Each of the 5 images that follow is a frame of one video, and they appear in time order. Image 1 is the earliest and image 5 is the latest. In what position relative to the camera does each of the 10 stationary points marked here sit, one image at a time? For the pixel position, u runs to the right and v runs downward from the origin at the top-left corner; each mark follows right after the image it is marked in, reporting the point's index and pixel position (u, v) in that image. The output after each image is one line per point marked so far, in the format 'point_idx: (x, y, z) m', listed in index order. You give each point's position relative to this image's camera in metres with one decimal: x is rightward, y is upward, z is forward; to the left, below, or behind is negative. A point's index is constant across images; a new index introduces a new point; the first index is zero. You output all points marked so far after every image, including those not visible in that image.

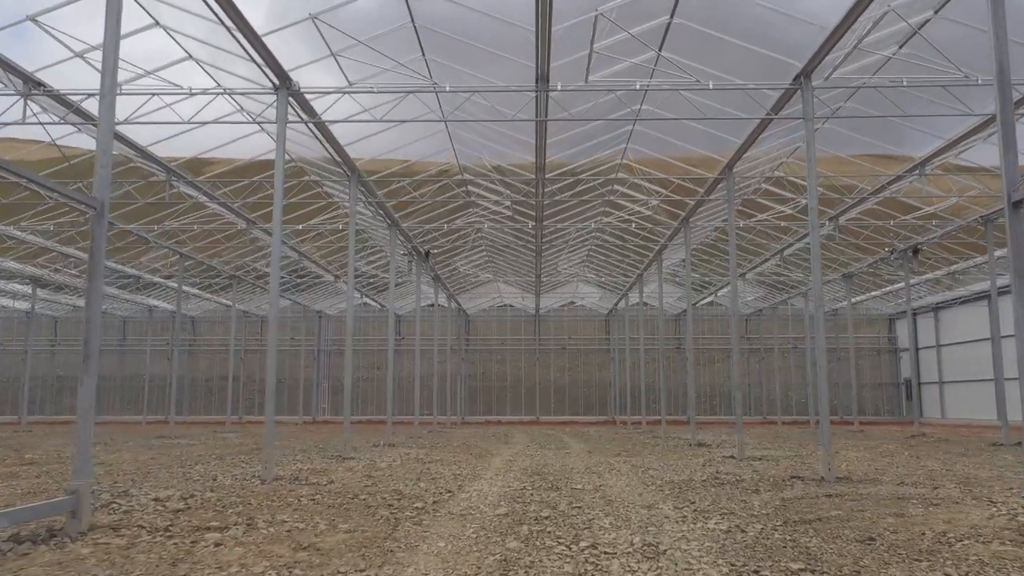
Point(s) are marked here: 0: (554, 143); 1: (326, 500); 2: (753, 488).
0: (+1.1, +3.7, +19.2) m
1: (-2.4, -2.8, +10.0) m
2: (+3.6, -3.0, +11.2) m
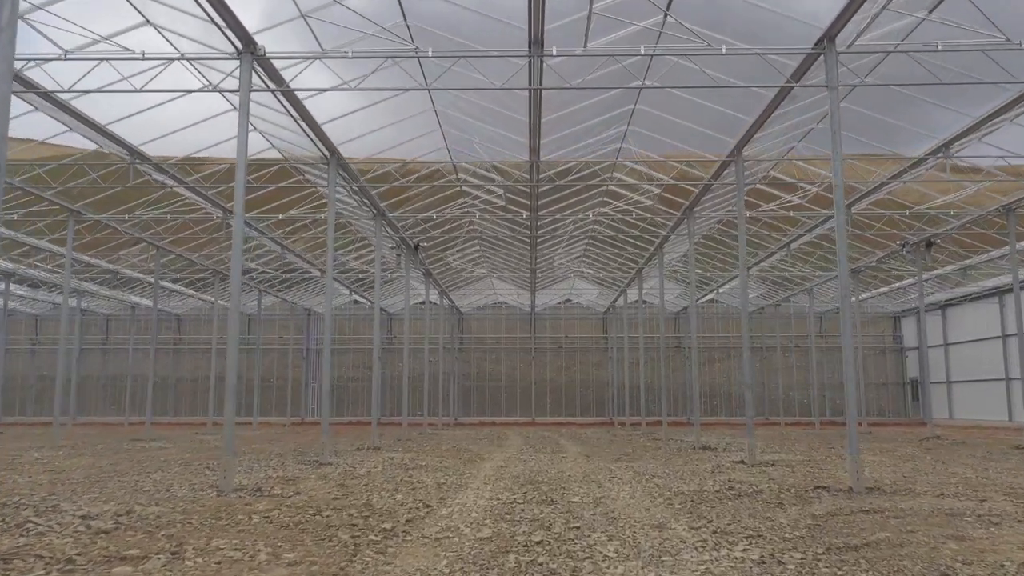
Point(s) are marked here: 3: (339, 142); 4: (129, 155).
0: (+0.9, +3.9, +17.8) m
1: (-2.6, -2.6, +8.6) m
2: (+3.5, -2.8, +9.9) m
3: (-4.2, +3.5, +18.3) m
4: (-9.6, +3.3, +18.9) m
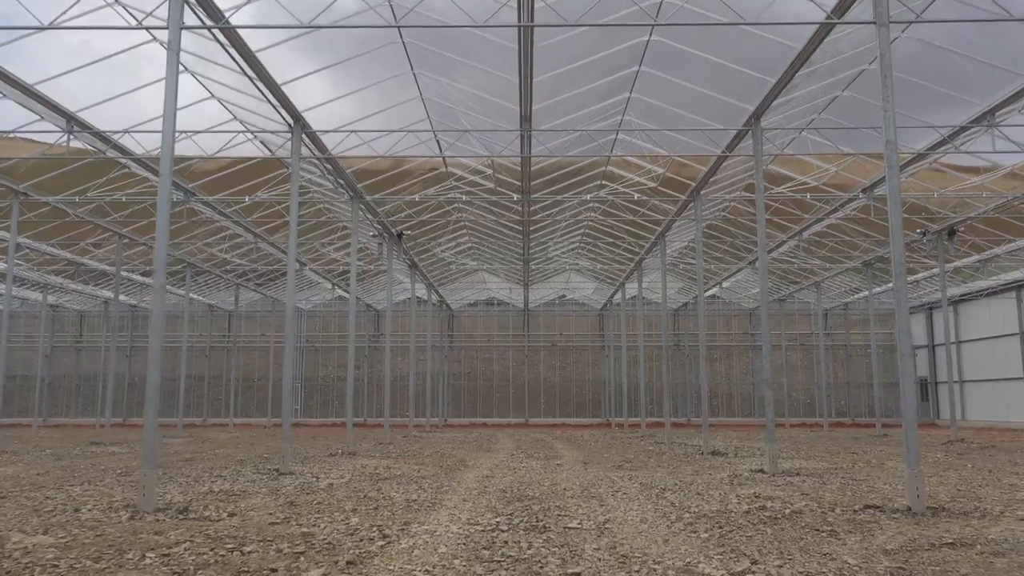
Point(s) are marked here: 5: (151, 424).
0: (+0.6, +4.2, +15.7) m
1: (-2.8, -2.3, +6.5) m
2: (+3.3, -2.5, +7.8) m
3: (-4.4, +3.8, +16.2) m
4: (-9.9, +3.6, +16.7) m
5: (-4.6, -1.7, +9.6) m
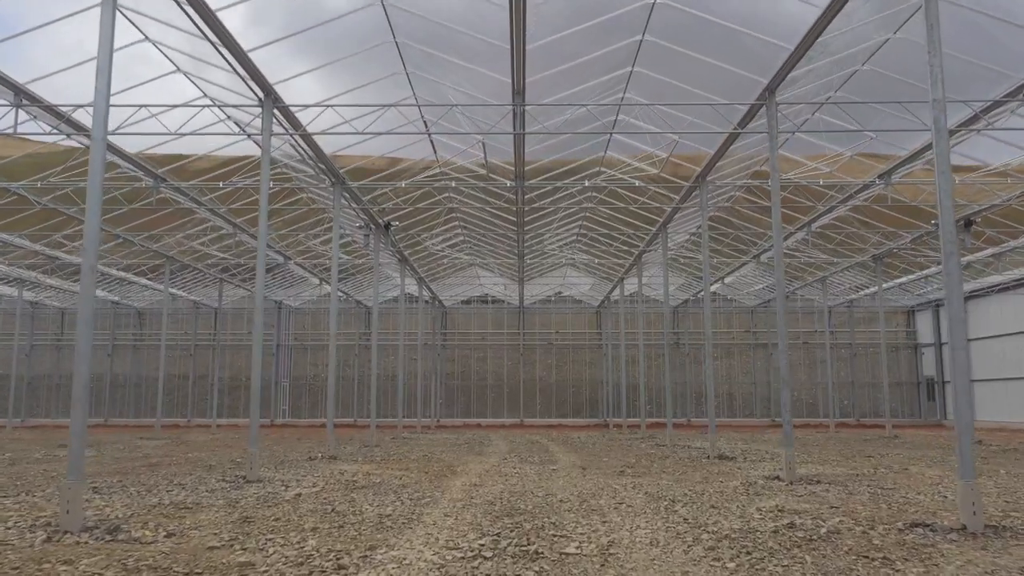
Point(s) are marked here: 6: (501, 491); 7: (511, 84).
0: (+0.5, +4.4, +14.4) m
1: (-2.9, -2.1, +5.1) m
2: (+3.1, -2.3, +6.5) m
3: (-4.6, +4.0, +14.9) m
4: (-10.0, +3.8, +15.4) m
5: (-4.7, -1.5, +8.3) m
6: (-0.2, -3.1, +11.8) m
7: (0.0, +4.2, +15.5) m
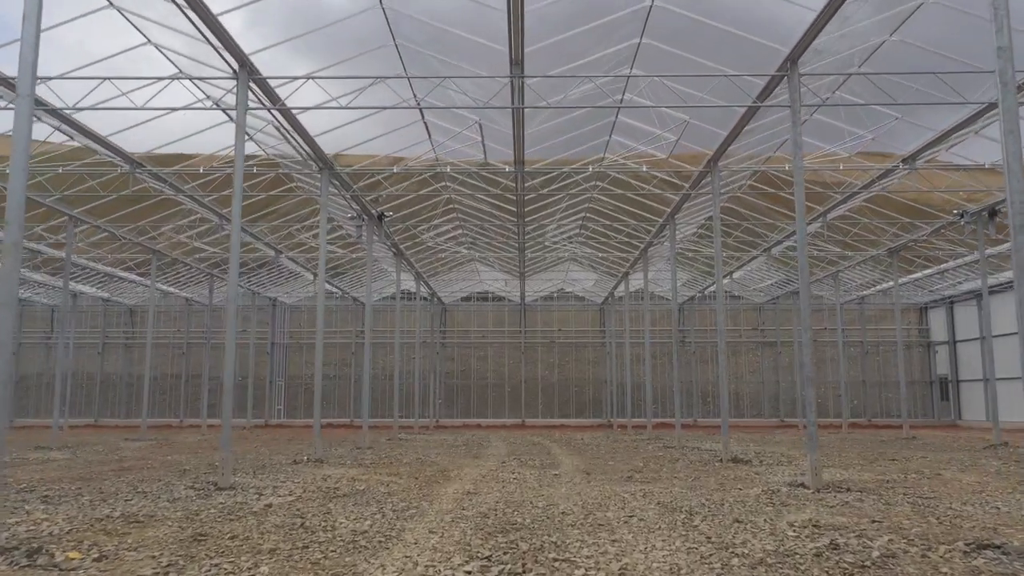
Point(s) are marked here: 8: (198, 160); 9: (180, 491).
0: (+0.4, +4.5, +13.2) m
1: (-3.0, -1.9, +3.9) m
2: (+3.1, -2.1, +5.3) m
3: (-4.6, +4.2, +13.7) m
4: (-10.1, +4.0, +14.2) m
5: (-4.8, -1.3, +7.1) m
6: (-0.2, -3.0, +10.6) m
7: (-0.1, +4.4, +14.3) m
8: (-8.1, +3.3, +19.7) m
9: (-5.1, -3.1, +11.7) m
